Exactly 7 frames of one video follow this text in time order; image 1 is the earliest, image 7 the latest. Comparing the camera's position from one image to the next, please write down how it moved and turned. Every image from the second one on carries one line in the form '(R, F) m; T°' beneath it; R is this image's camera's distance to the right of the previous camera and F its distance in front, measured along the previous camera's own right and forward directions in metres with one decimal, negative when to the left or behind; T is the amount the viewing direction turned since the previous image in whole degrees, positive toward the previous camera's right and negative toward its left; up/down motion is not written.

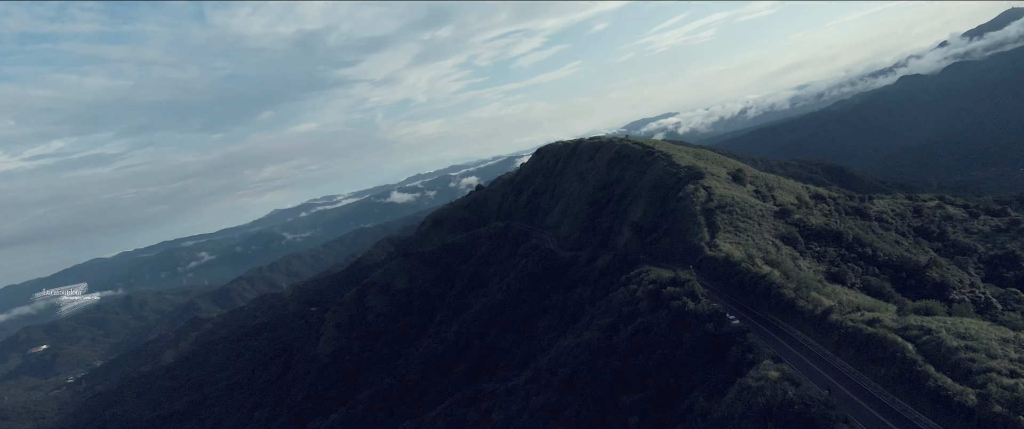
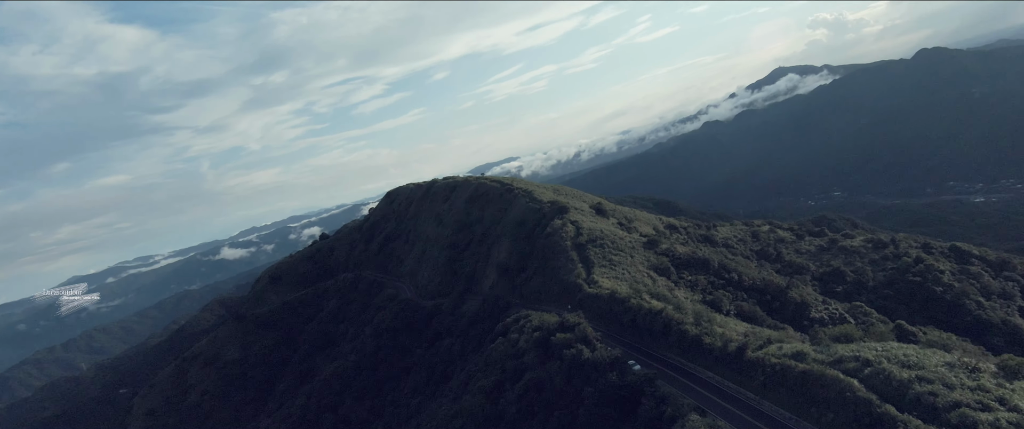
(-0.3, +3.4) m; +15°
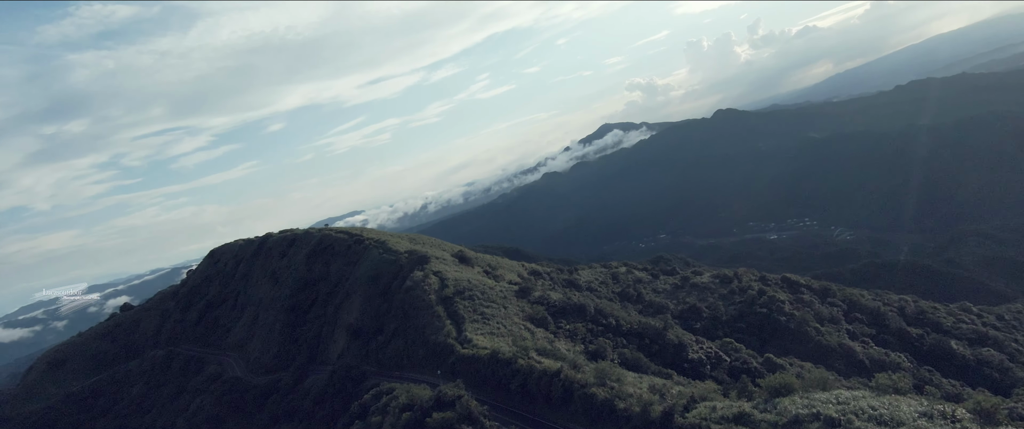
(-0.3, +3.4) m; +15°
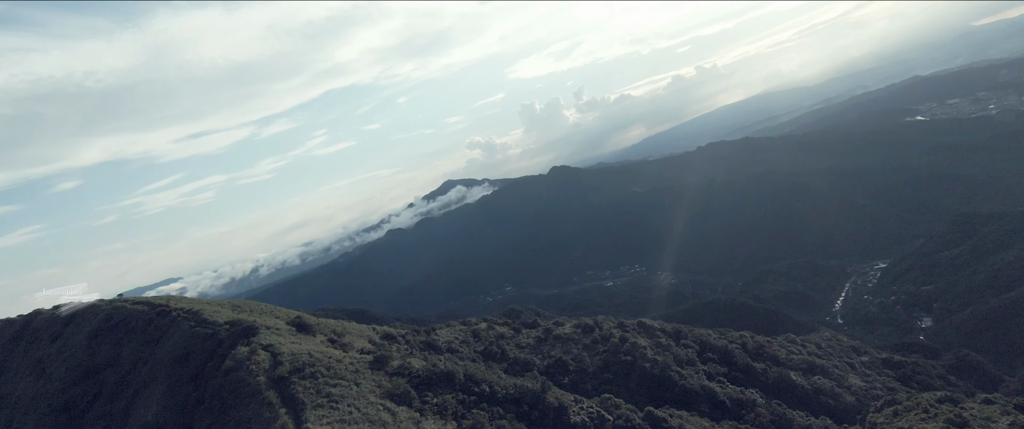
(-0.3, +3.4) m; +16°
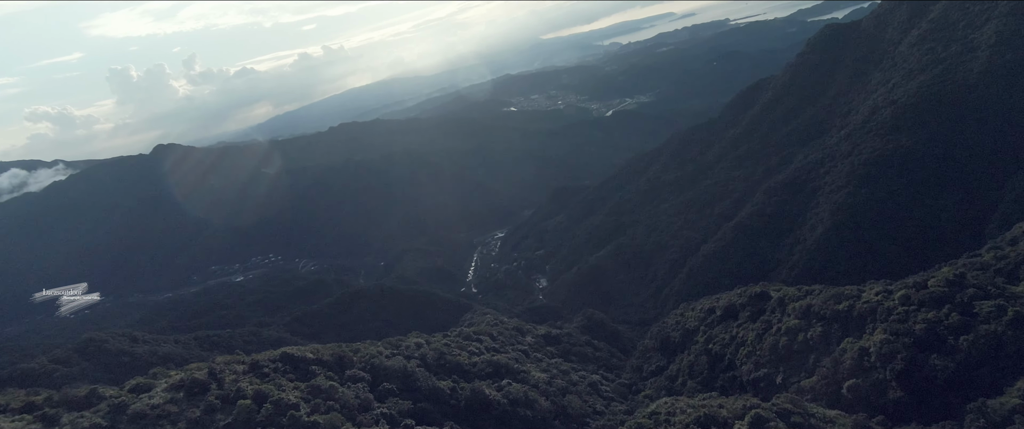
(+2.7, +13.0) m; +35°
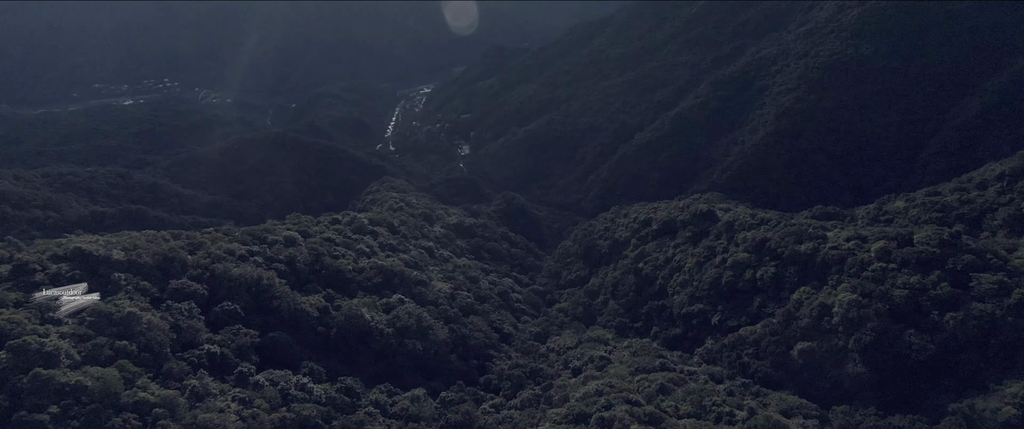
(+0.8, +8.5) m; +8°
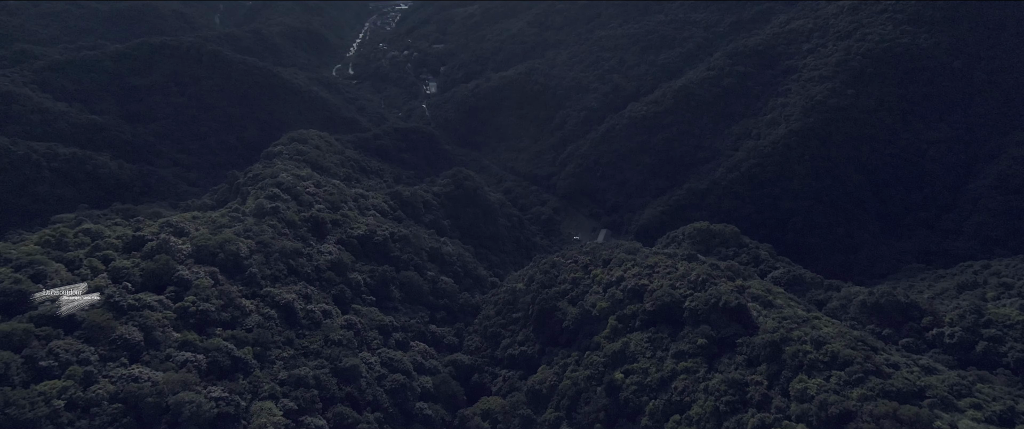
(+2.0, +15.1) m; +3°
